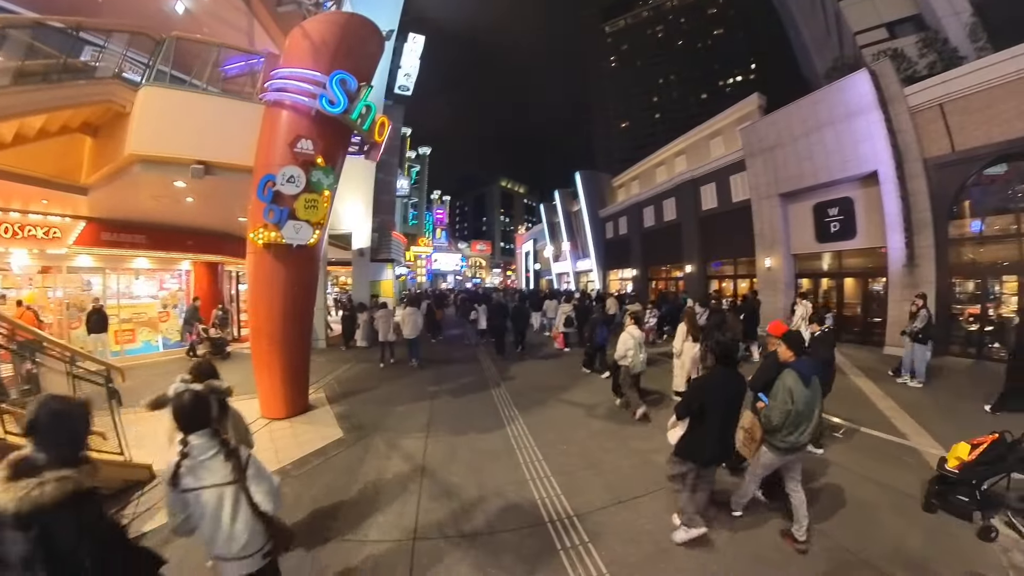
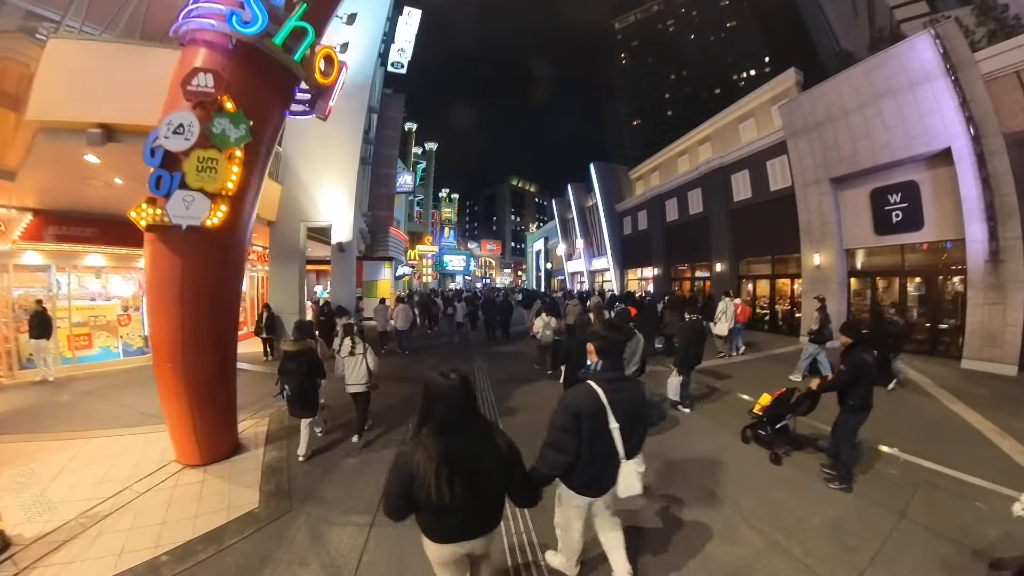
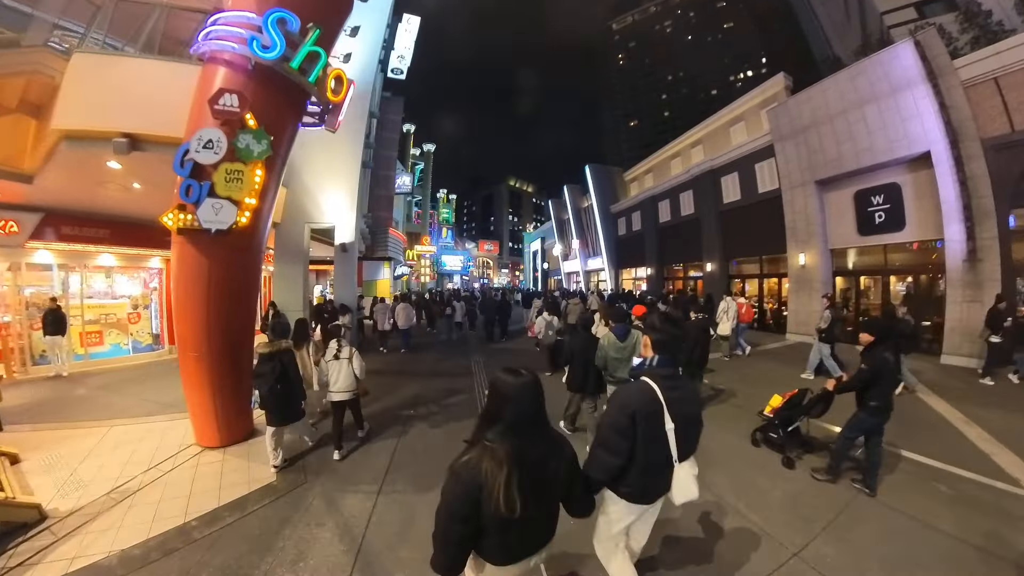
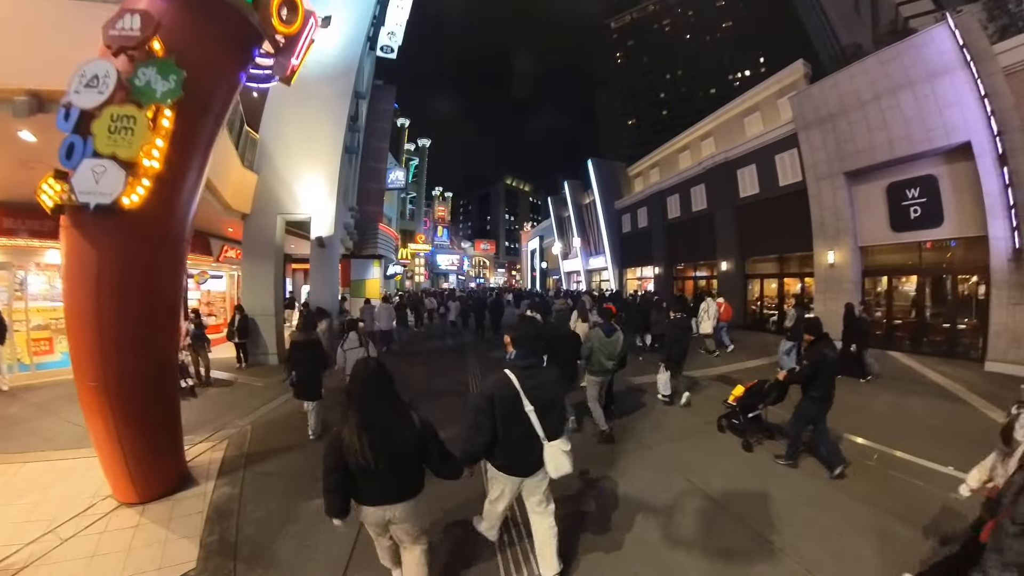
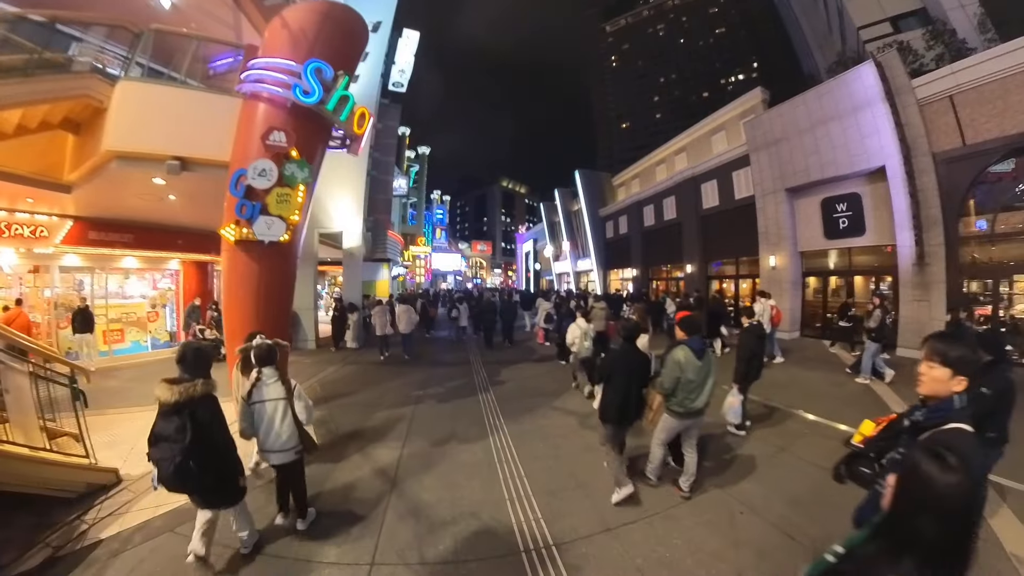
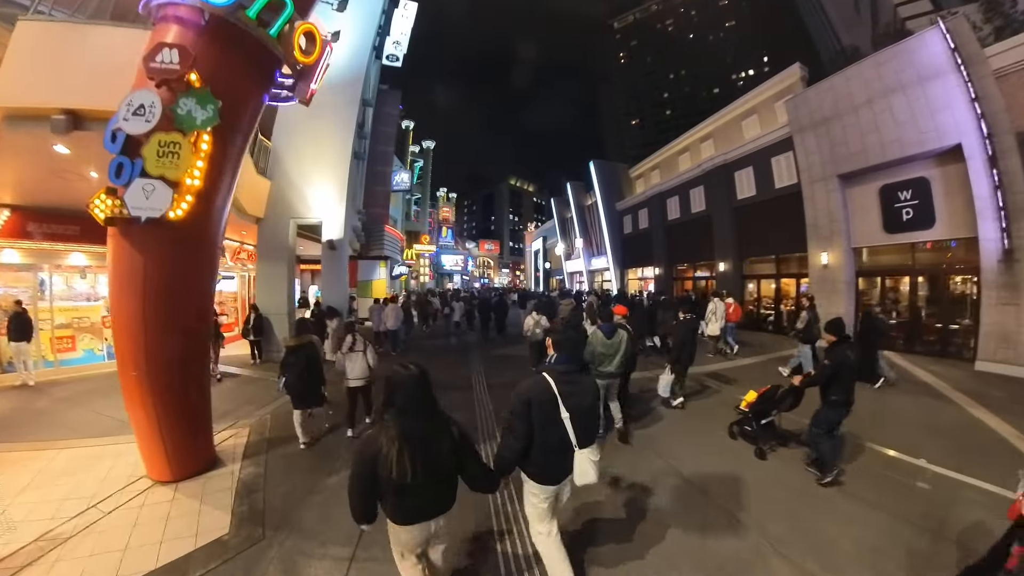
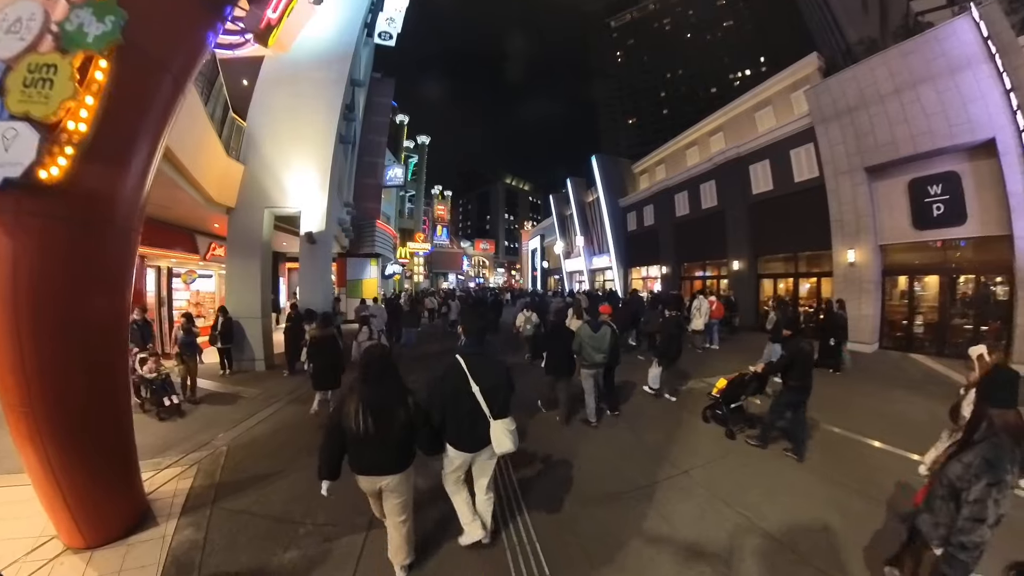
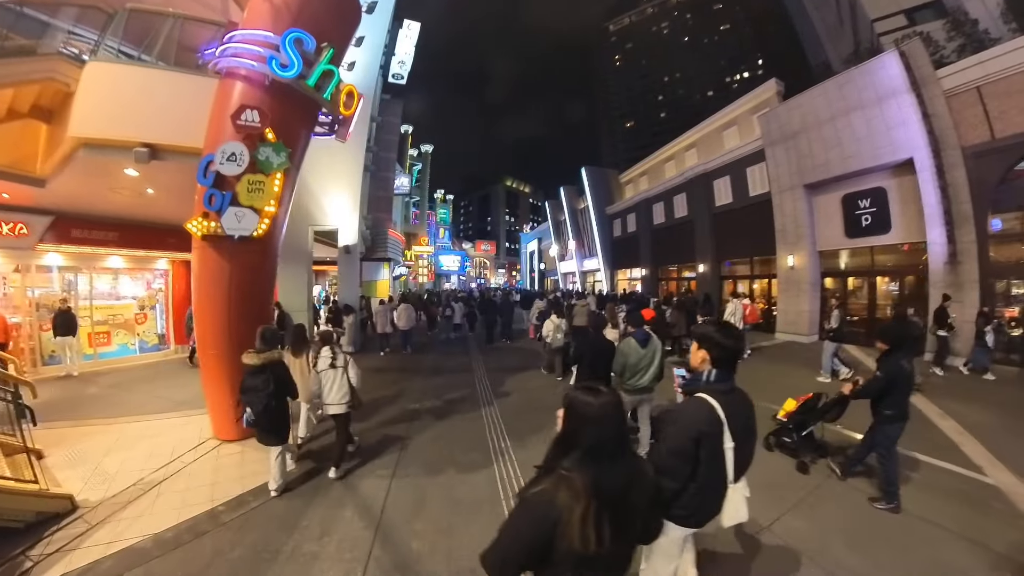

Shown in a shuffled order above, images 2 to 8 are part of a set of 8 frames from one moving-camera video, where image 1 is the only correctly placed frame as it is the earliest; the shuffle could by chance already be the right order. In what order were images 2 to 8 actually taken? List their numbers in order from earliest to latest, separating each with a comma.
5, 8, 3, 2, 6, 4, 7
